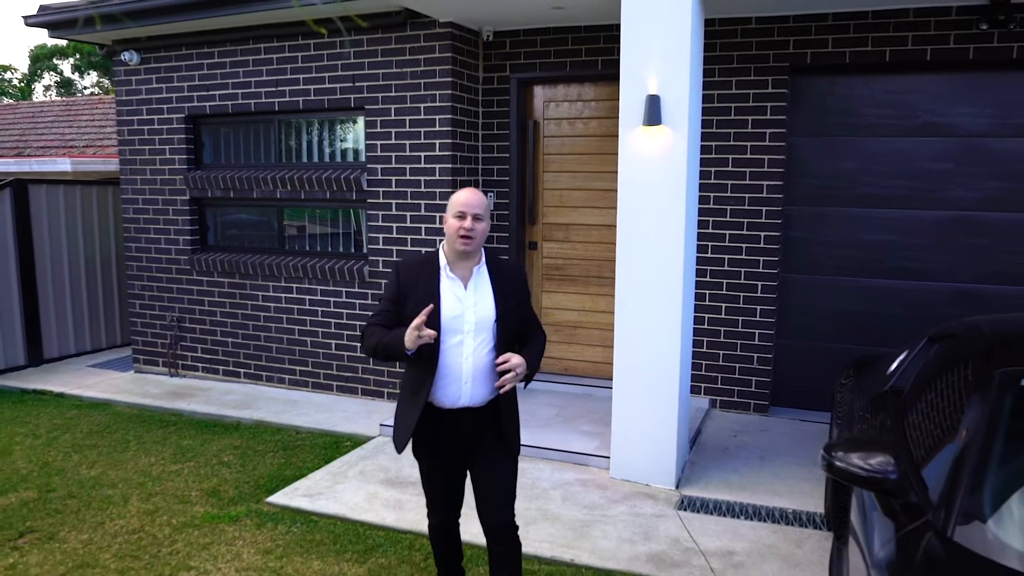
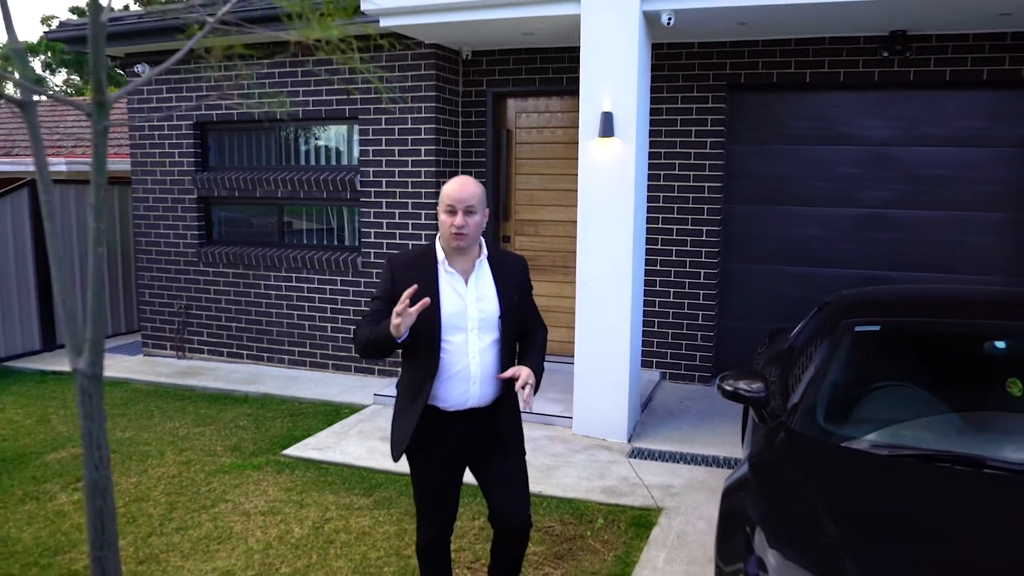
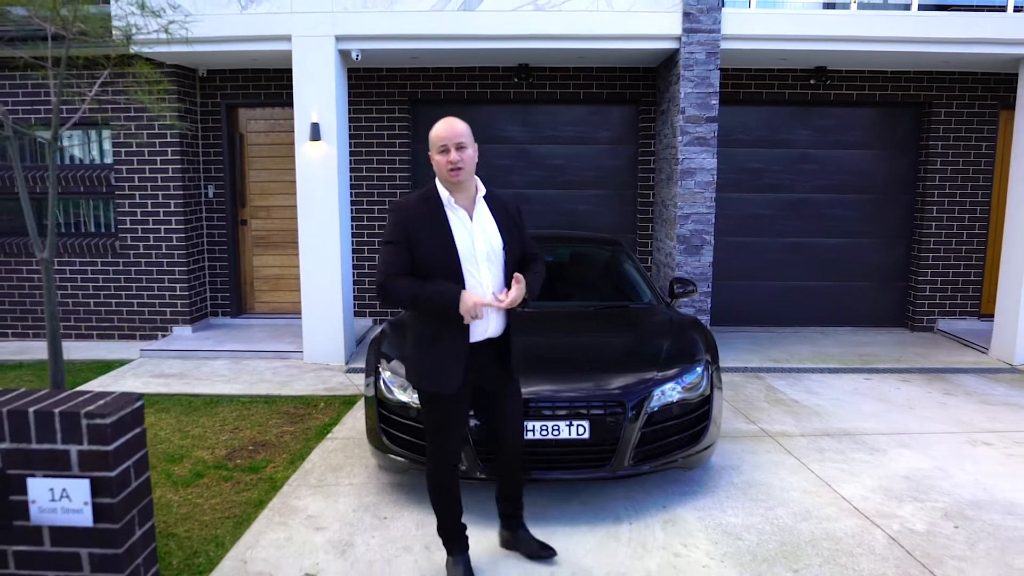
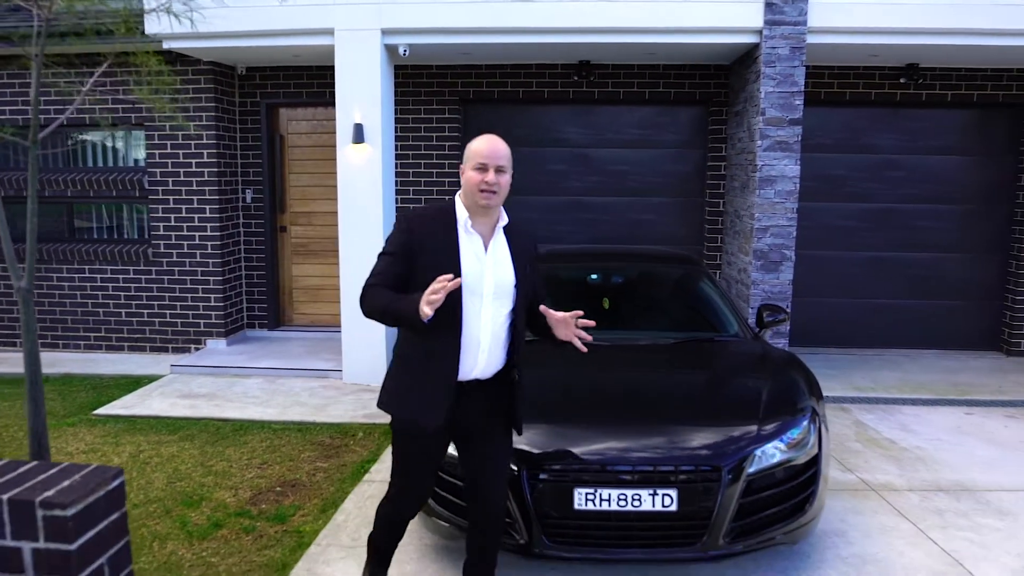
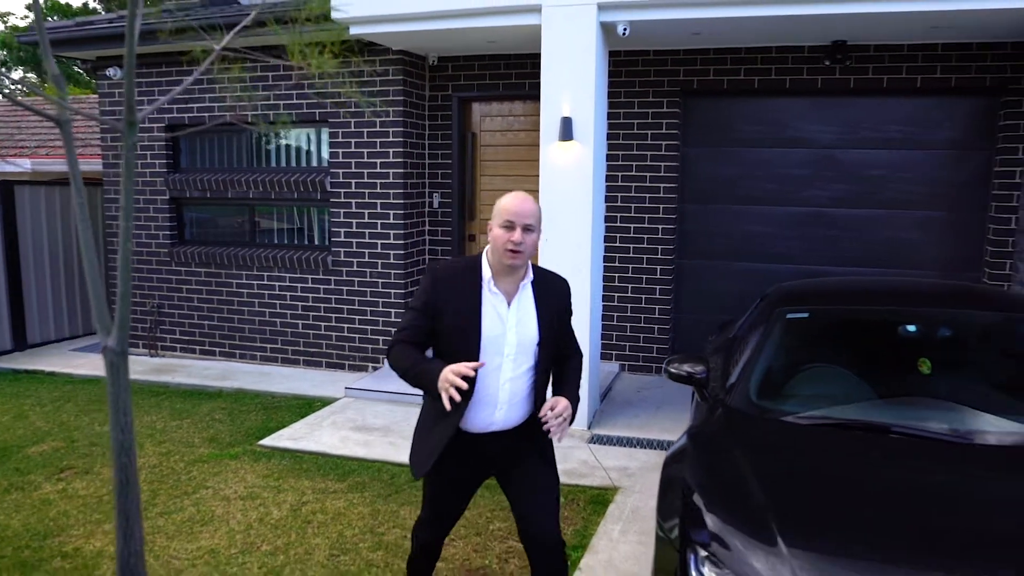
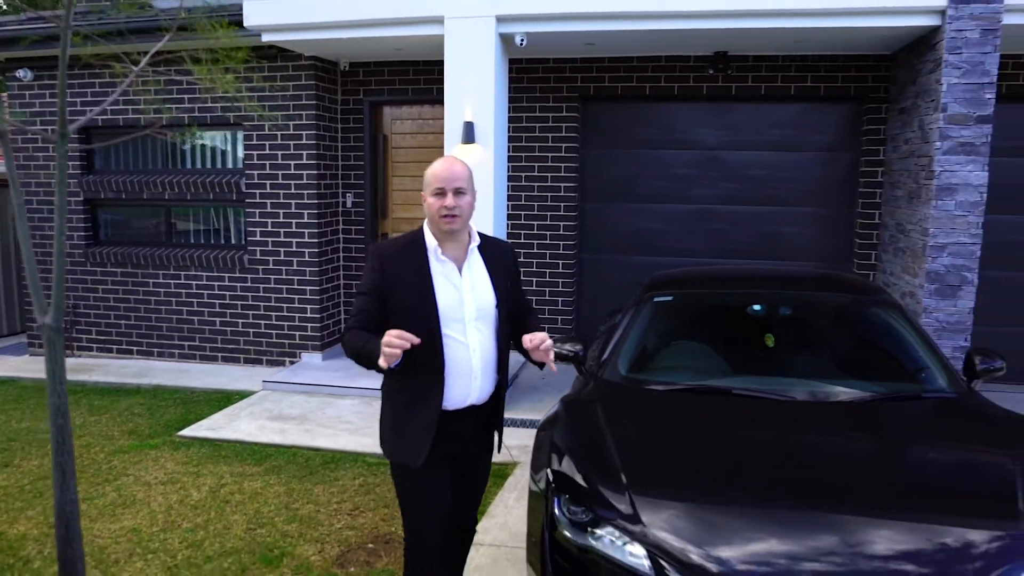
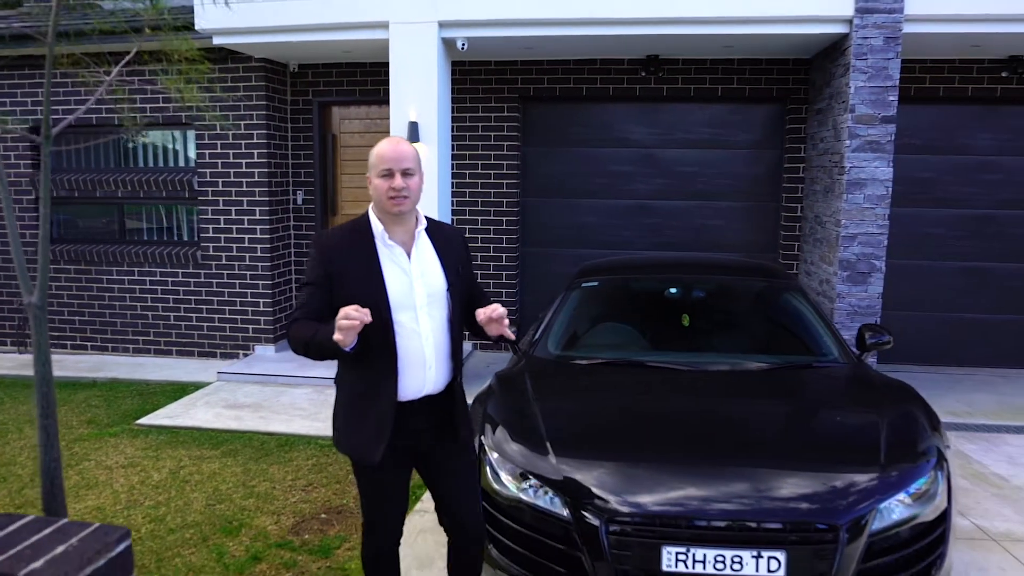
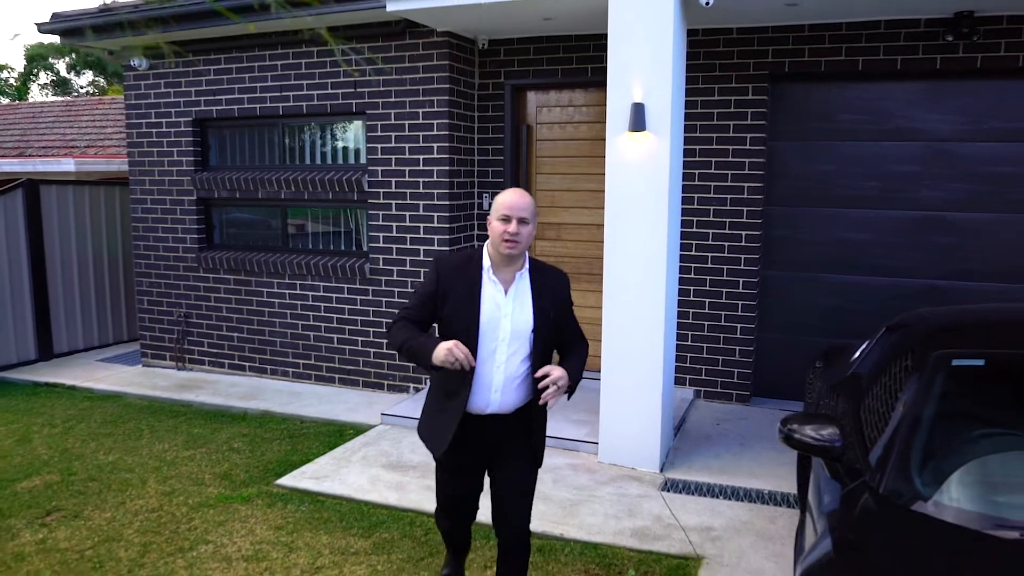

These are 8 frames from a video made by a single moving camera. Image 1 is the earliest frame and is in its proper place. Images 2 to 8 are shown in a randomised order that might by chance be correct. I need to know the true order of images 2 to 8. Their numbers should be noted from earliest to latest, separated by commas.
8, 2, 5, 6, 7, 4, 3
